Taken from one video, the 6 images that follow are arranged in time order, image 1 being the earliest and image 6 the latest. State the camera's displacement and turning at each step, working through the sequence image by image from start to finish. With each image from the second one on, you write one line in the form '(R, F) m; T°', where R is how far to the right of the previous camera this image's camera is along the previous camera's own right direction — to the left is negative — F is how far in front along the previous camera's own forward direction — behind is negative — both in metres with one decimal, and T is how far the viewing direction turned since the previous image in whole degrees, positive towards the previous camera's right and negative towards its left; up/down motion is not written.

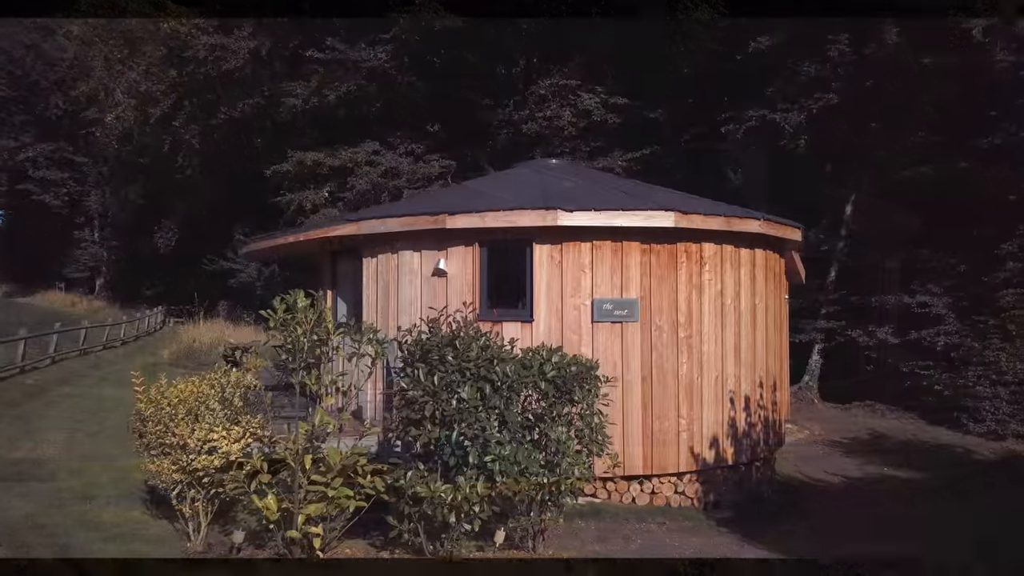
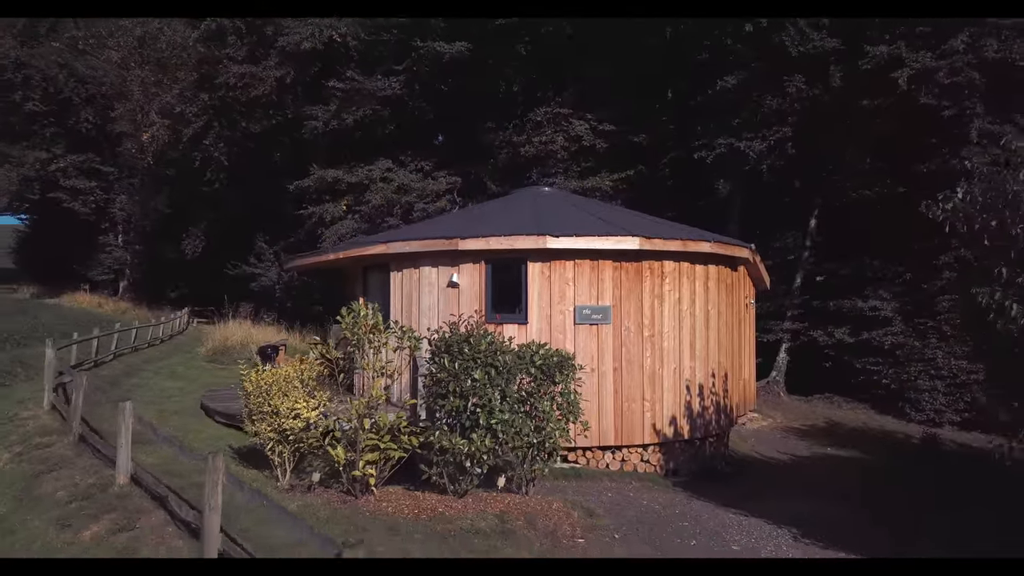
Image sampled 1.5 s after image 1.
(0.0, -2.0) m; 0°
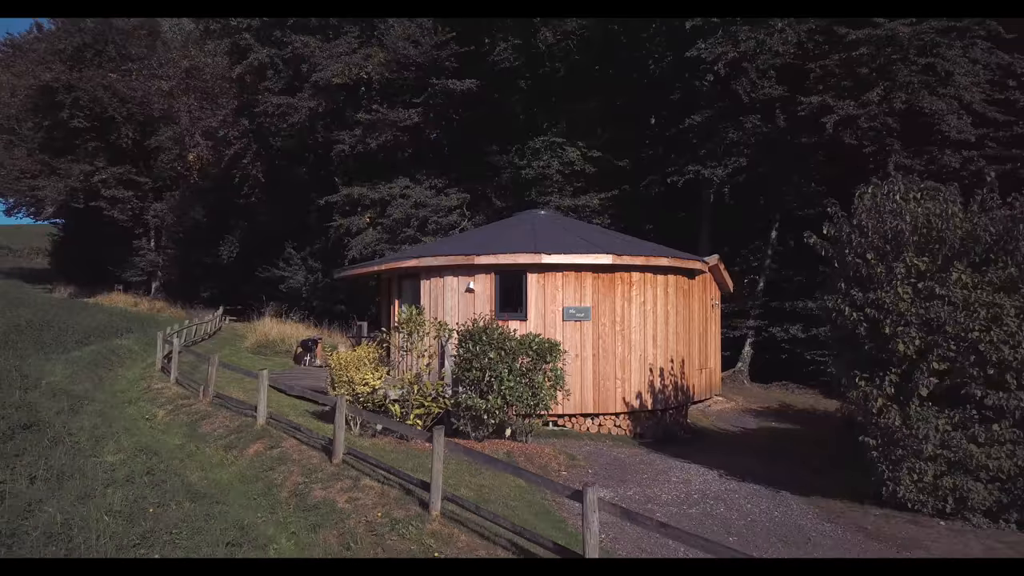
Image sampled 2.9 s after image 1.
(0.0, -3.0) m; 0°
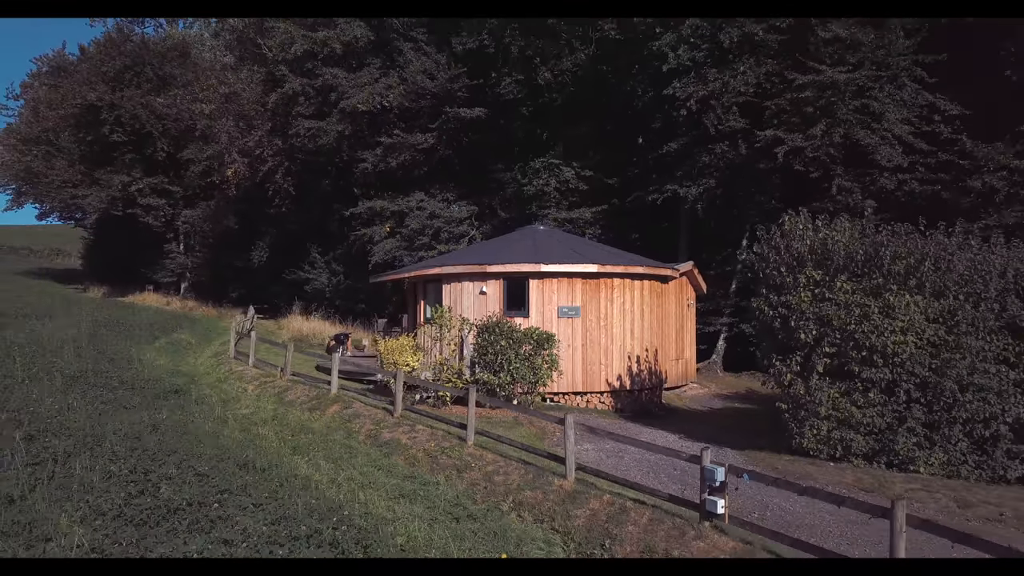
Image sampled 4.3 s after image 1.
(-0.1, -3.1) m; 0°
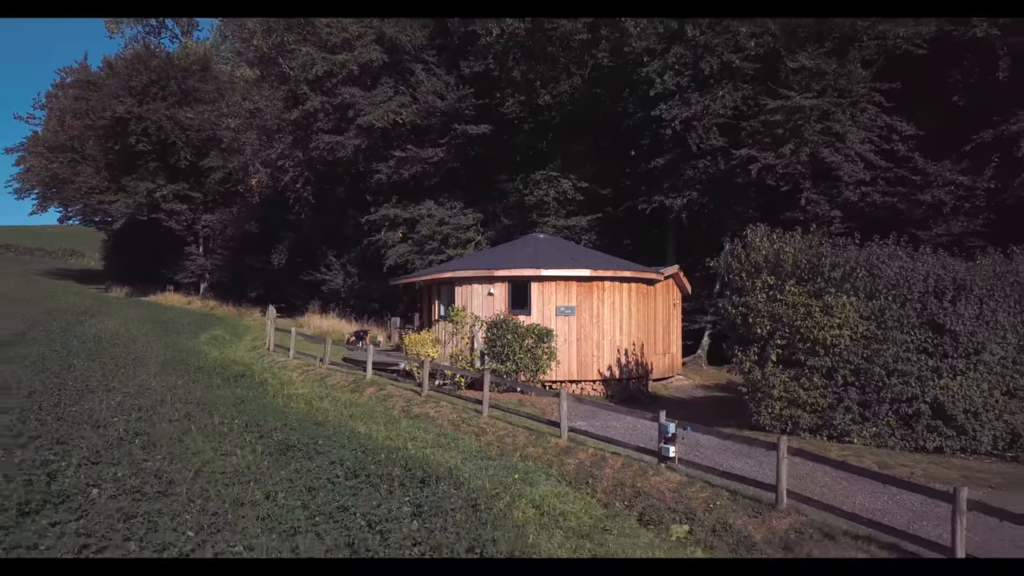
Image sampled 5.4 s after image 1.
(-0.1, -2.4) m; 0°
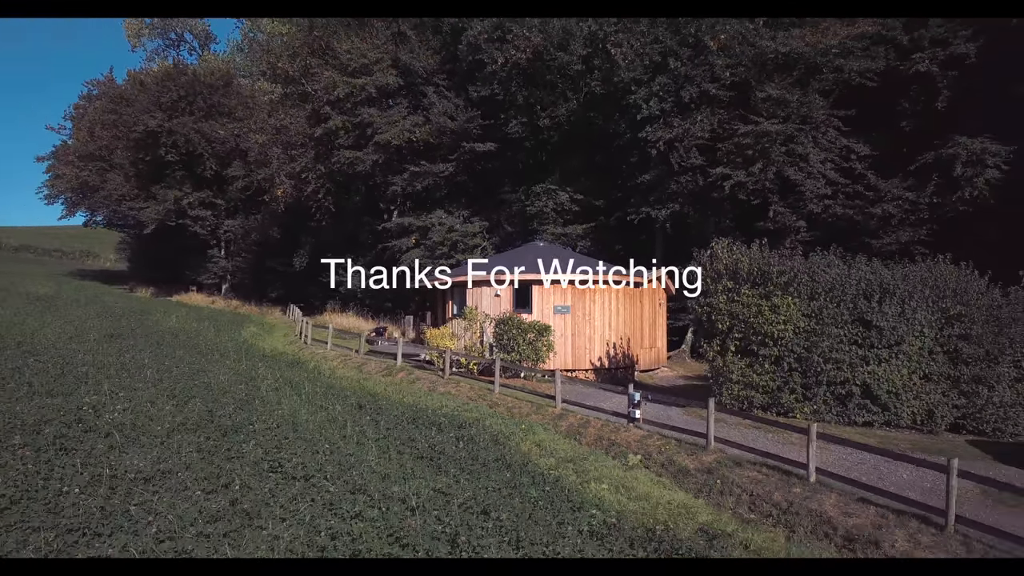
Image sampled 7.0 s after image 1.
(-0.1, -3.0) m; 0°
